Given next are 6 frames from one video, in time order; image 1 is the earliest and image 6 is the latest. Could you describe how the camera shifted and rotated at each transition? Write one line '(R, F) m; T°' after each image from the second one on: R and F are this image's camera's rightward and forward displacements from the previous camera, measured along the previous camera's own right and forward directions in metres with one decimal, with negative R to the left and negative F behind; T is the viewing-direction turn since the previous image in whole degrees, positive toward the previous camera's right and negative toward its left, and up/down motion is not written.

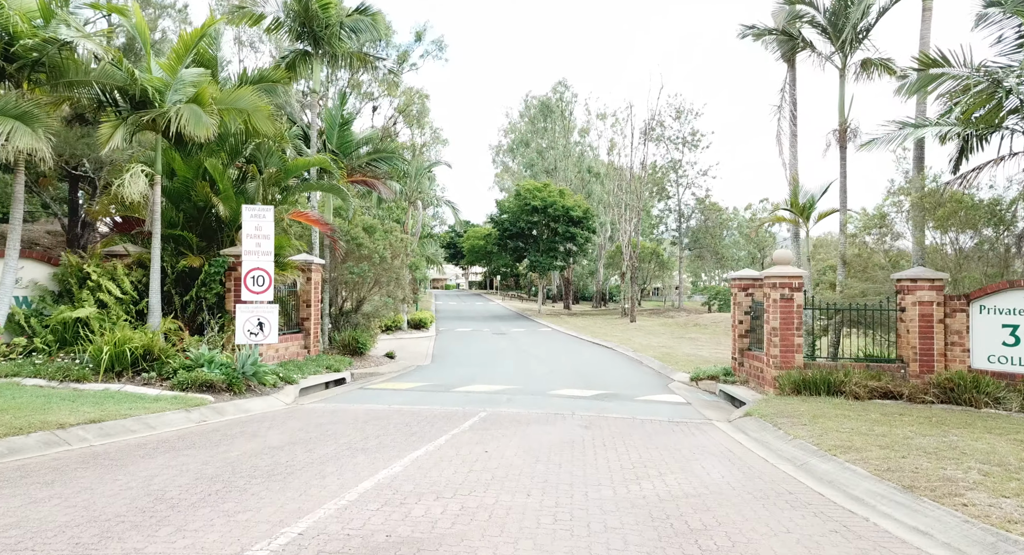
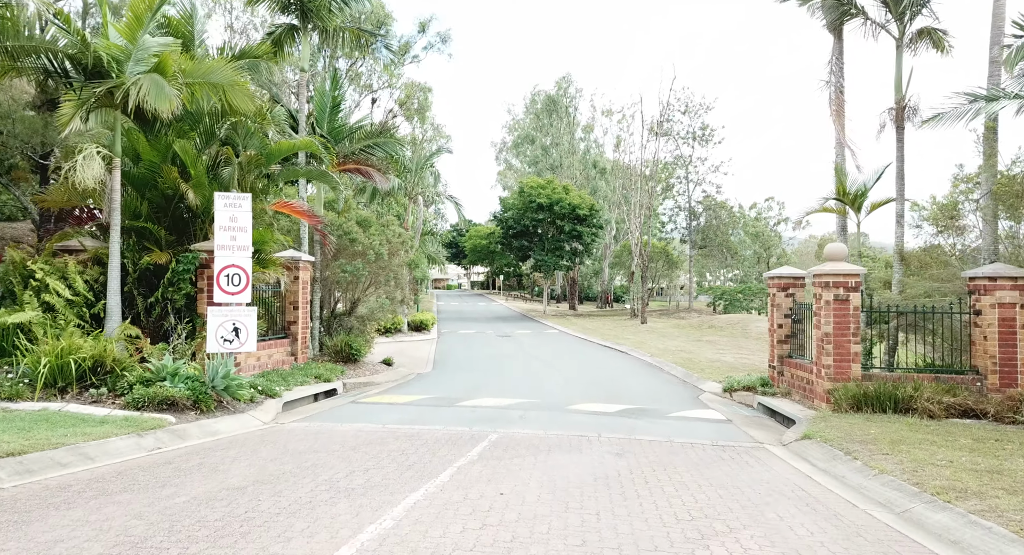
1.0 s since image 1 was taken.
(-0.2, +1.6) m; 0°
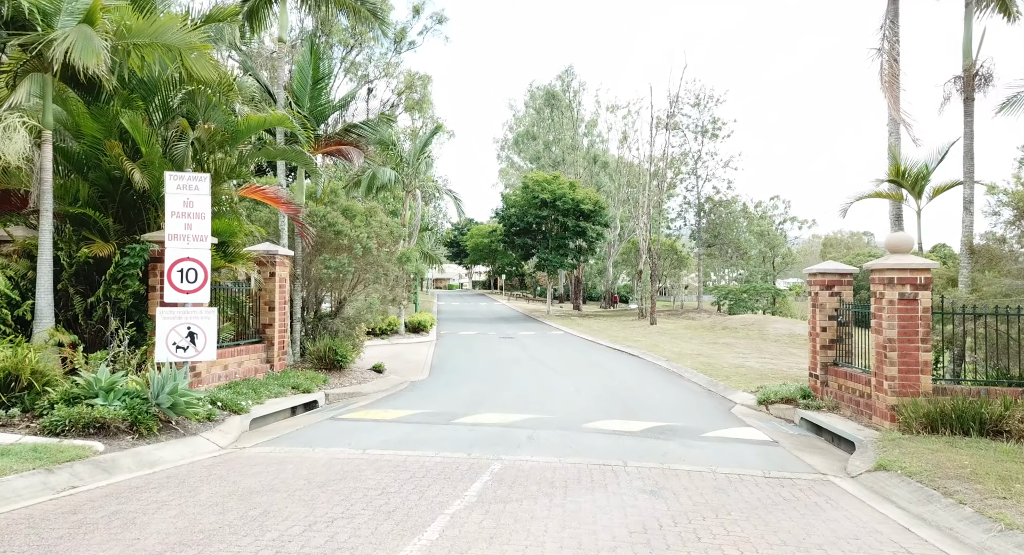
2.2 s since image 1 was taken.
(-0.1, +1.7) m; 0°
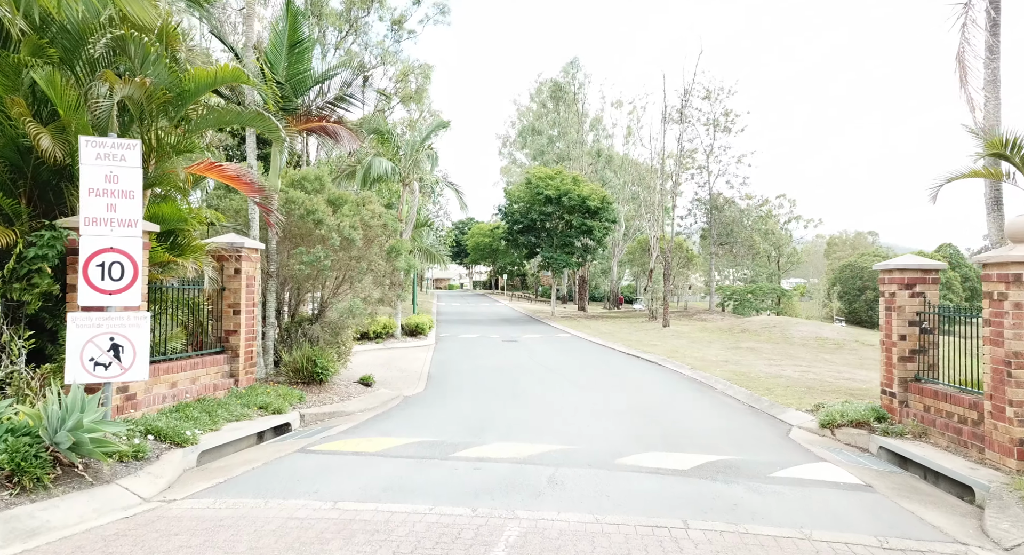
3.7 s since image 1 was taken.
(-0.2, +2.1) m; 0°
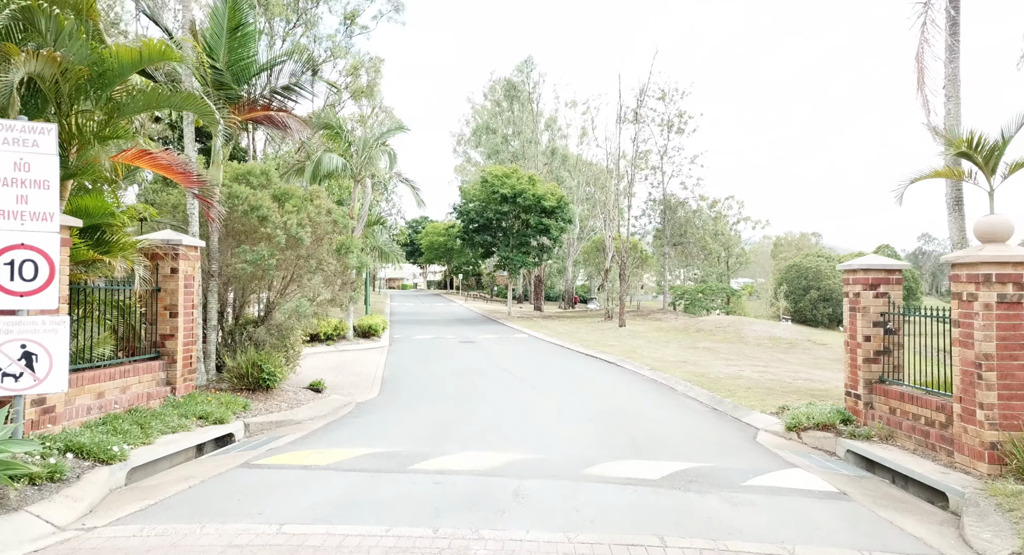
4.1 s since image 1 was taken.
(-0.1, +0.5) m; +4°
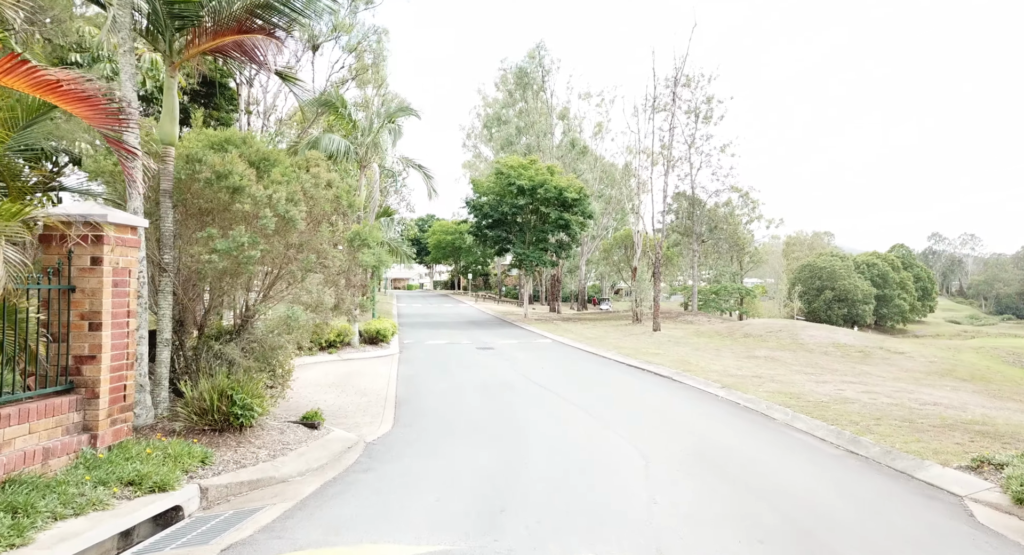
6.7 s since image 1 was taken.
(-0.8, +3.3) m; 0°
